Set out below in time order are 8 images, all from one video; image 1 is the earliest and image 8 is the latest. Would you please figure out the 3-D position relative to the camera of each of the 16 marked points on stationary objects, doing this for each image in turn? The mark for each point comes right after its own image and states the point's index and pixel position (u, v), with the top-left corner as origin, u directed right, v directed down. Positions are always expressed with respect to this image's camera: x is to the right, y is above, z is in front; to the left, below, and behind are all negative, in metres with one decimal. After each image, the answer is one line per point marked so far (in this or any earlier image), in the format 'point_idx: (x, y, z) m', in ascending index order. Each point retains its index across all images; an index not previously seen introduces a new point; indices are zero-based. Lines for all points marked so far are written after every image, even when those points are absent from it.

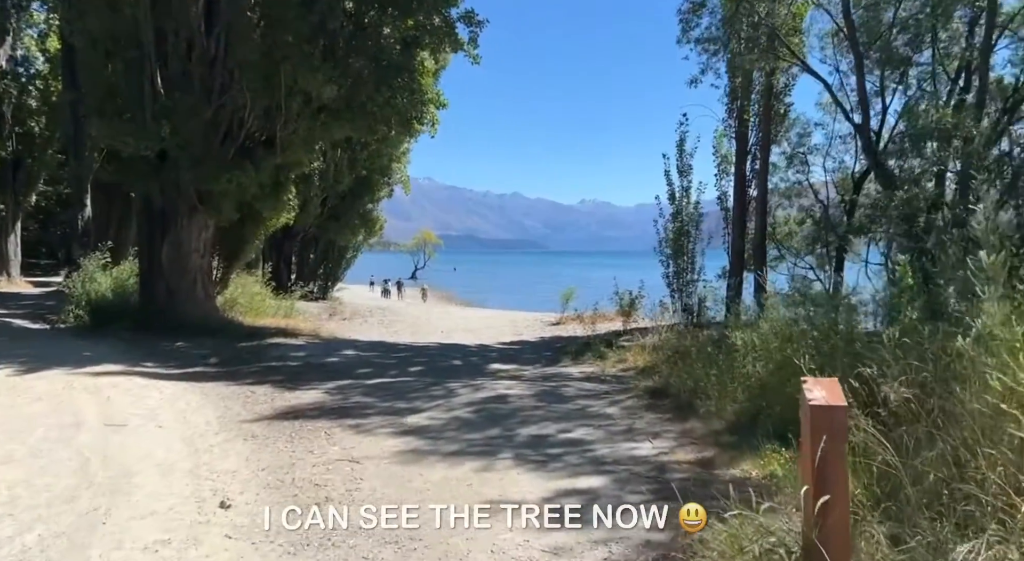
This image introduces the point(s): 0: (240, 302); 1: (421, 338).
0: (-6.0, -0.6, +16.6) m
1: (-1.7, -1.1, +13.8) m
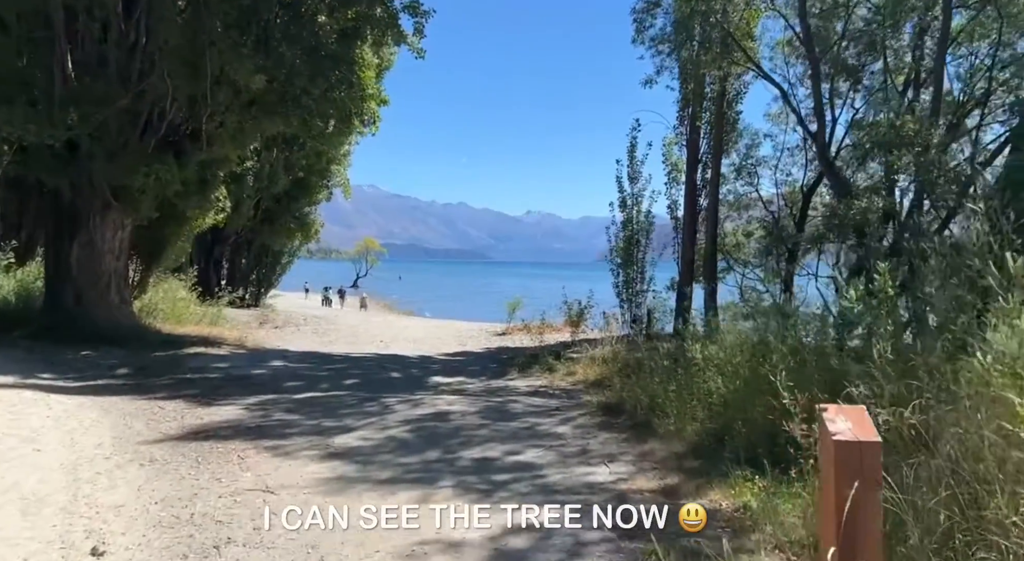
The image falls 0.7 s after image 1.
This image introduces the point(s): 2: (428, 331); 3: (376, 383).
0: (-7.2, -0.7, +15.5) m
1: (-2.7, -1.2, +12.9) m
2: (-1.9, -1.2, +16.9) m
3: (-1.8, -1.3, +9.6) m
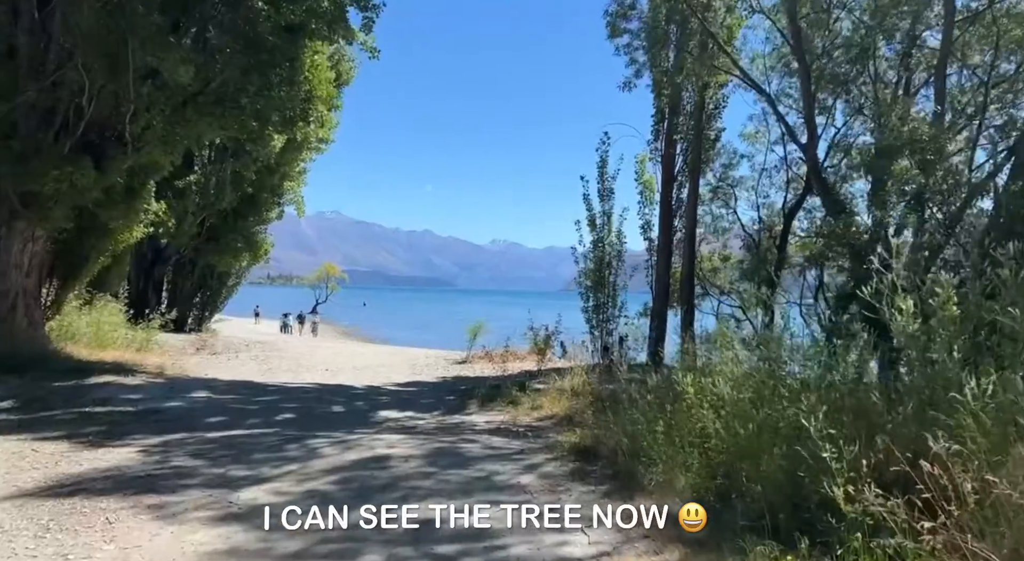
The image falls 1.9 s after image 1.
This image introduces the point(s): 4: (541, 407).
0: (-8.0, -1.1, +13.9) m
1: (-3.4, -1.5, +11.6) m
2: (-2.8, -1.7, +15.5) m
3: (-2.2, -1.5, +8.3) m
4: (+0.4, -1.6, +9.1) m
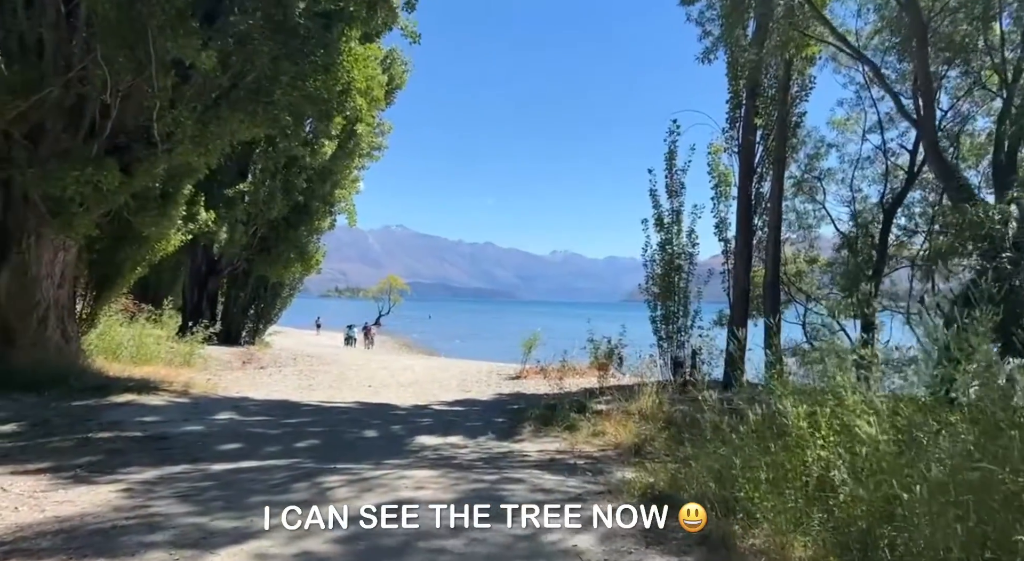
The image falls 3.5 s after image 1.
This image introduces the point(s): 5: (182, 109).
0: (-6.9, -1.3, +13.4) m
1: (-2.5, -1.7, +10.6) m
2: (-1.6, -1.8, +14.5) m
3: (-1.7, -1.6, +7.2) m
4: (+1.0, -1.7, +7.8) m
5: (-4.4, +2.3, +10.0) m
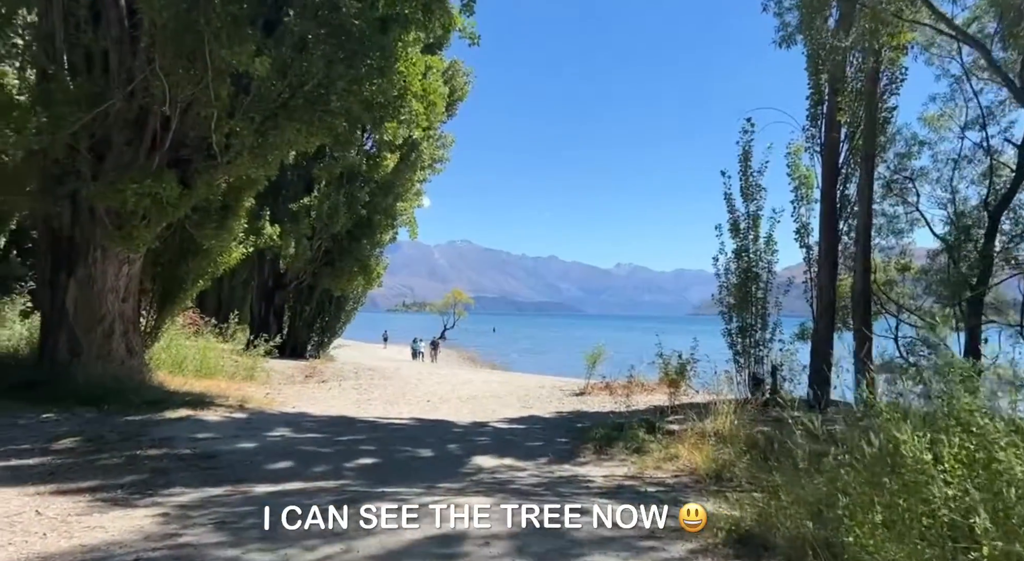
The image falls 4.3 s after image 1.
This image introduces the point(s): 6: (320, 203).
0: (-5.8, -1.5, +13.4) m
1: (-1.6, -1.8, +10.3) m
2: (-0.4, -2.1, +14.0) m
3: (-1.1, -1.7, +6.8) m
4: (+1.6, -1.8, +7.1) m
5: (-3.6, +2.2, +9.9) m
6: (-5.2, +2.1, +19.9) m
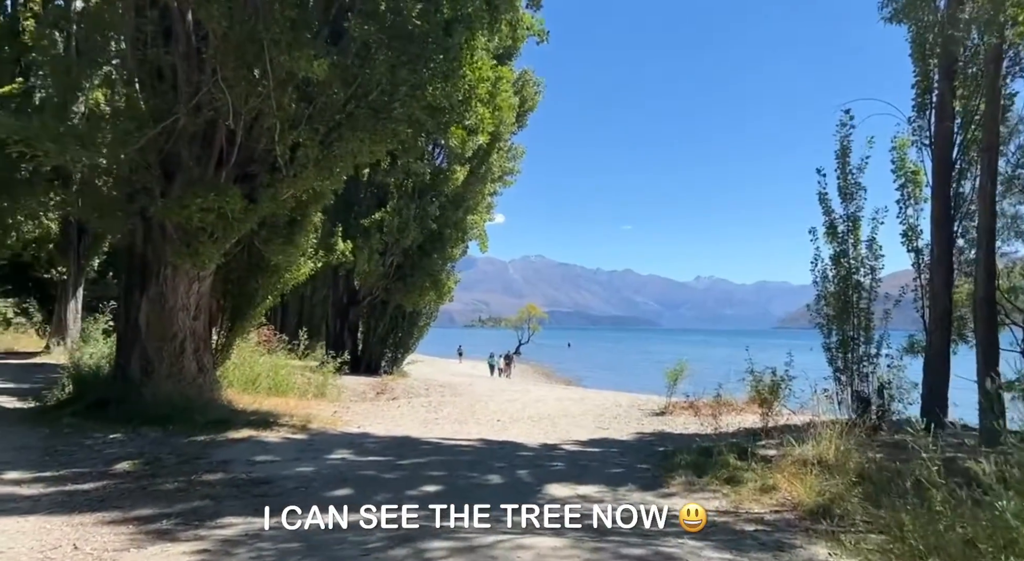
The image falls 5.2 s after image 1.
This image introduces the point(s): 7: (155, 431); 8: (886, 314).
0: (-4.5, -1.8, +13.2) m
1: (-0.7, -2.0, +9.7) m
2: (+1.0, -2.3, +13.4) m
3: (-0.5, -1.8, +6.2) m
4: (+2.3, -1.8, +6.3) m
5: (-2.7, +2.0, +9.6) m
6: (-3.2, +1.7, +19.8) m
7: (-4.1, -1.7, +8.6) m
8: (+4.7, -0.4, +9.4) m
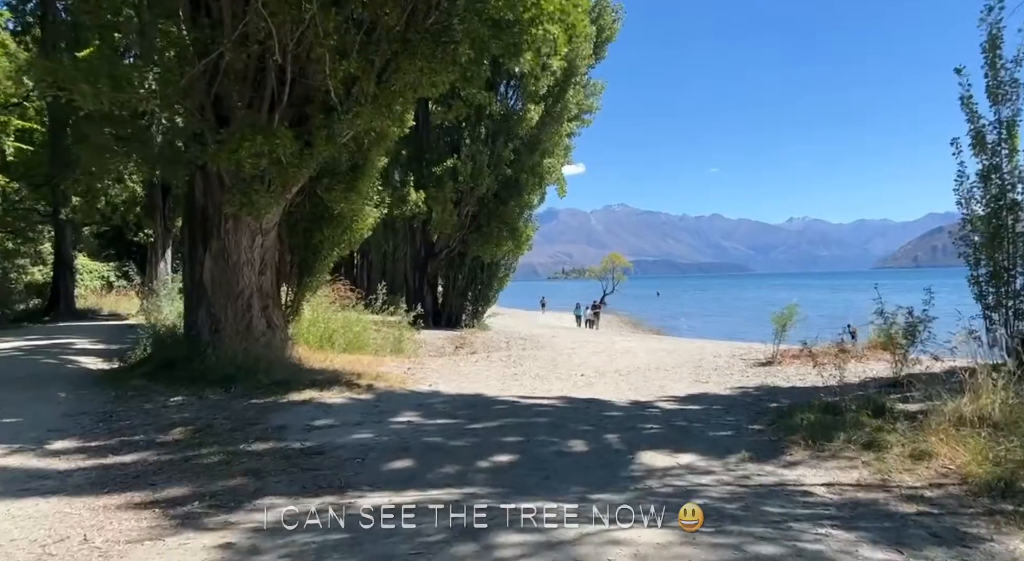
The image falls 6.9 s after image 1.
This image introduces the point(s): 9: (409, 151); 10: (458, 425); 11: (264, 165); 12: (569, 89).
0: (-3.0, -1.0, +12.7) m
1: (+0.4, -1.3, +8.8) m
2: (+2.4, -1.3, +12.2) m
3: (+0.2, -1.3, +5.3) m
4: (+2.9, -1.2, +5.1) m
5: (-1.8, +2.6, +8.7) m
6: (-1.2, +3.0, +18.8) m
7: (-3.2, -1.2, +8.1) m
8: (+5.6, +0.5, +7.7) m
9: (-2.7, +3.4, +19.4) m
10: (-0.5, -1.3, +6.4) m
11: (-2.9, +1.3, +8.8) m
12: (+1.5, +5.0, +19.5) m
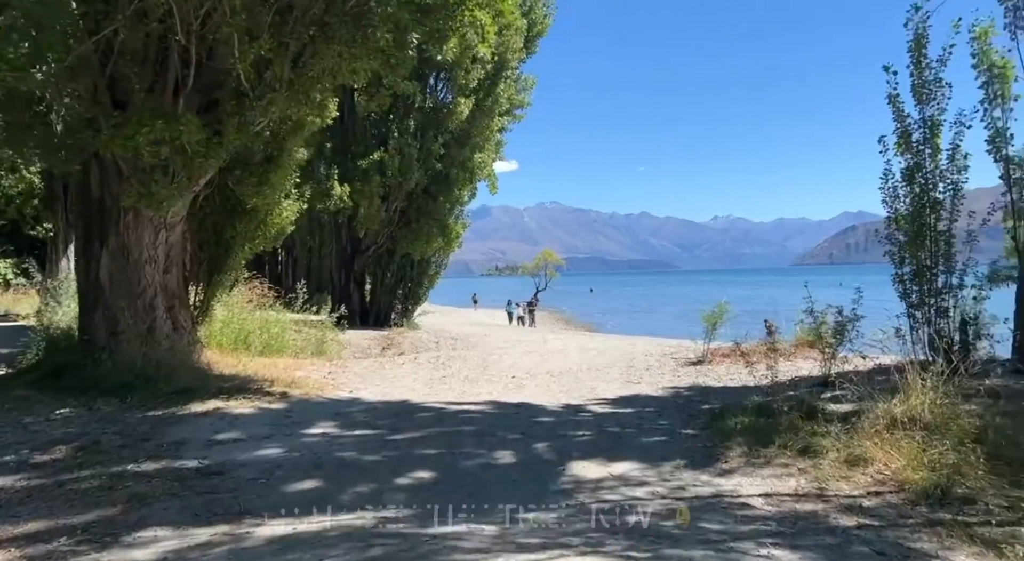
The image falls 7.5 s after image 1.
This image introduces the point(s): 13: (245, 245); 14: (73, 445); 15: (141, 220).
0: (-4.2, -1.0, +12.0) m
1: (-0.5, -1.3, +8.4) m
2: (+1.3, -1.3, +12.0) m
3: (-0.3, -1.3, +4.9) m
4: (+2.4, -1.2, +4.9) m
5: (-2.6, +2.6, +8.1) m
6: (-3.0, +3.0, +18.2) m
7: (-4.0, -1.2, +7.4) m
8: (+4.8, +0.5, +7.8) m
9: (-4.5, +3.4, +18.7) m
10: (-1.1, -1.3, +6.0) m
11: (-3.8, +1.3, +8.1) m
12: (-0.3, +5.1, +19.1) m
13: (-3.9, +0.5, +10.8) m
14: (-3.4, -1.3, +5.8) m
15: (-4.7, +0.7, +9.3) m
